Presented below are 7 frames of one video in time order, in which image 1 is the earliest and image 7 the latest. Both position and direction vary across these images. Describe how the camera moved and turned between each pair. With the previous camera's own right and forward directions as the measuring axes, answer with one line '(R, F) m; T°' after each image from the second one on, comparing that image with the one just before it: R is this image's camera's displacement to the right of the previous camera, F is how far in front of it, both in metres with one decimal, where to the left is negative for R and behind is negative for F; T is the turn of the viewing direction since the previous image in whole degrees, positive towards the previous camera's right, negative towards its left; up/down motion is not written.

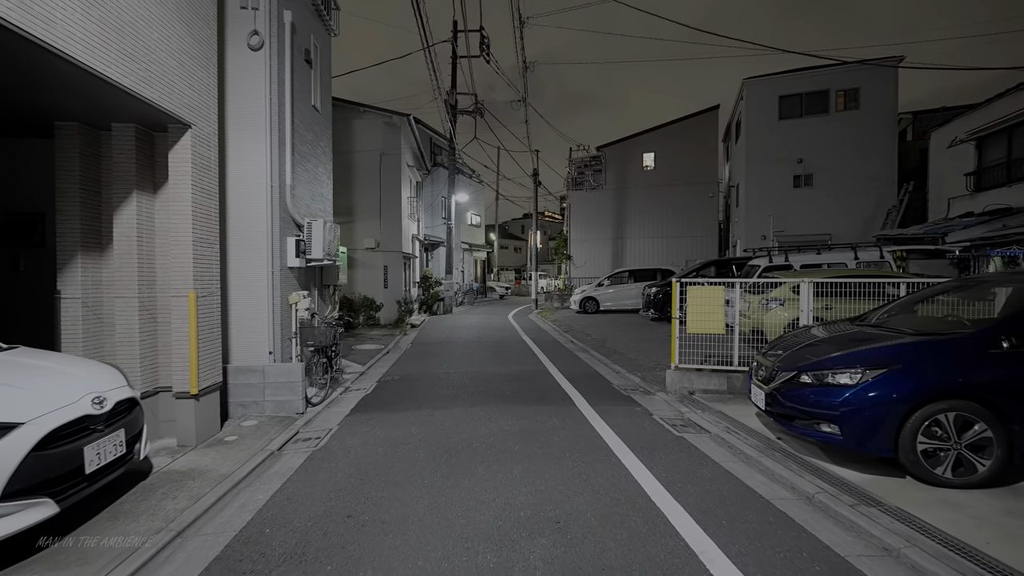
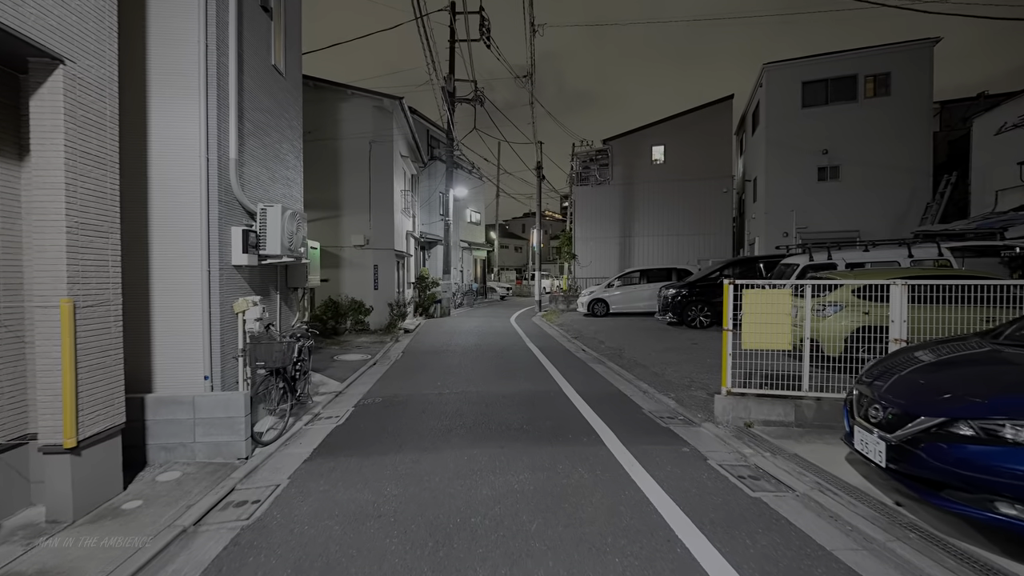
(-0.1, +1.2) m; 0°
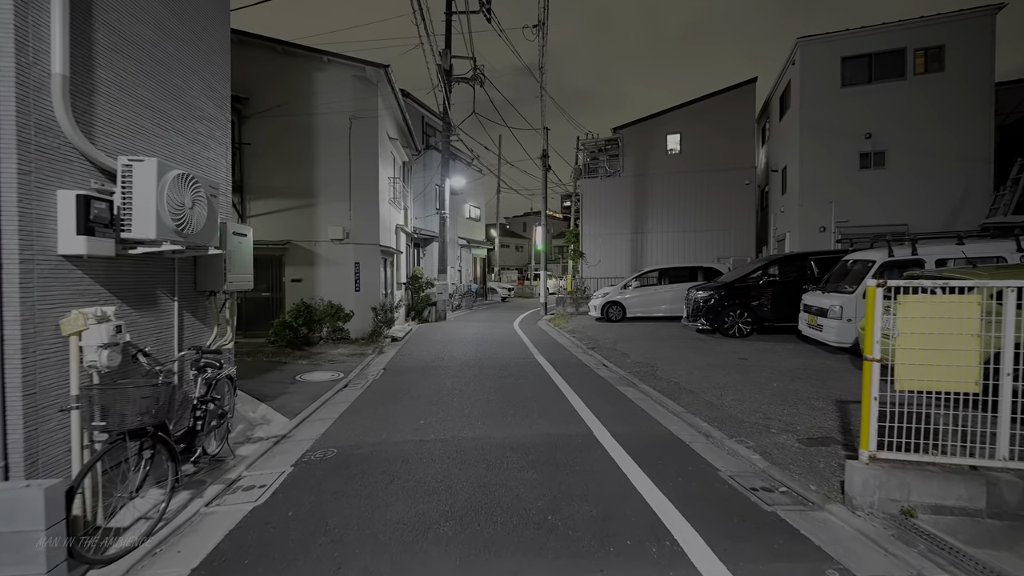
(-0.1, +1.7) m; 0°
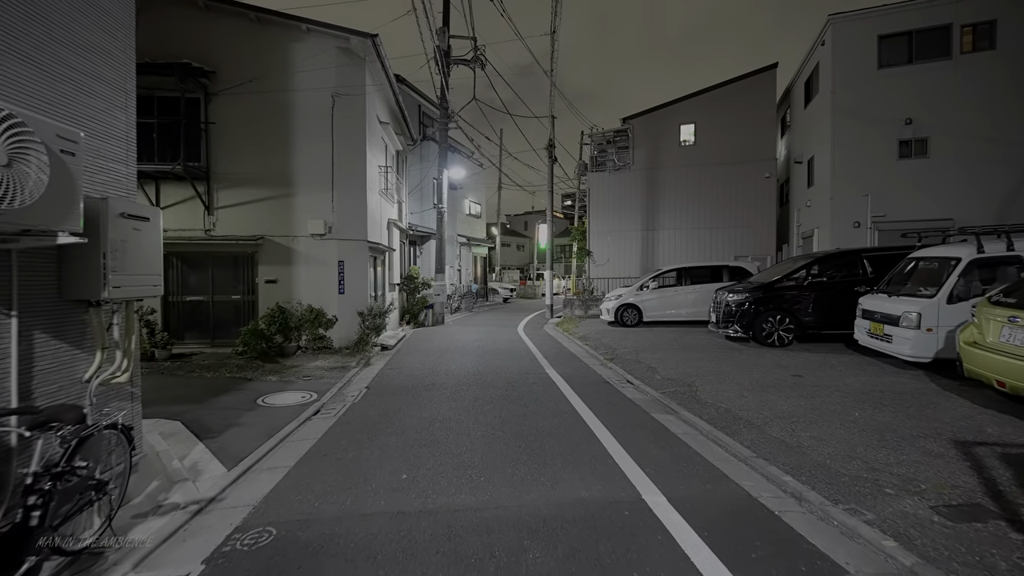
(-0.2, +1.2) m; 0°
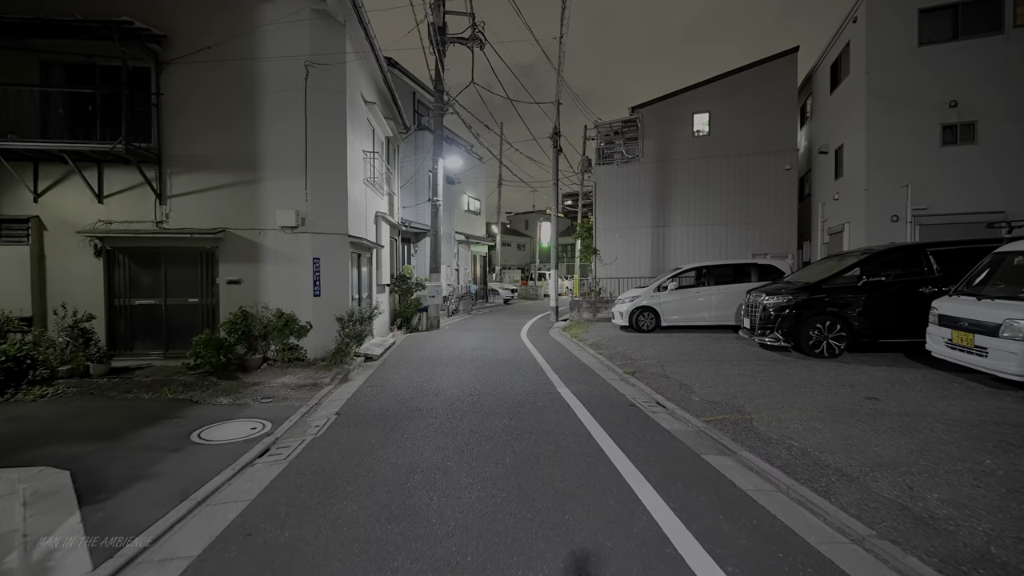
(-0.1, +1.2) m; 0°
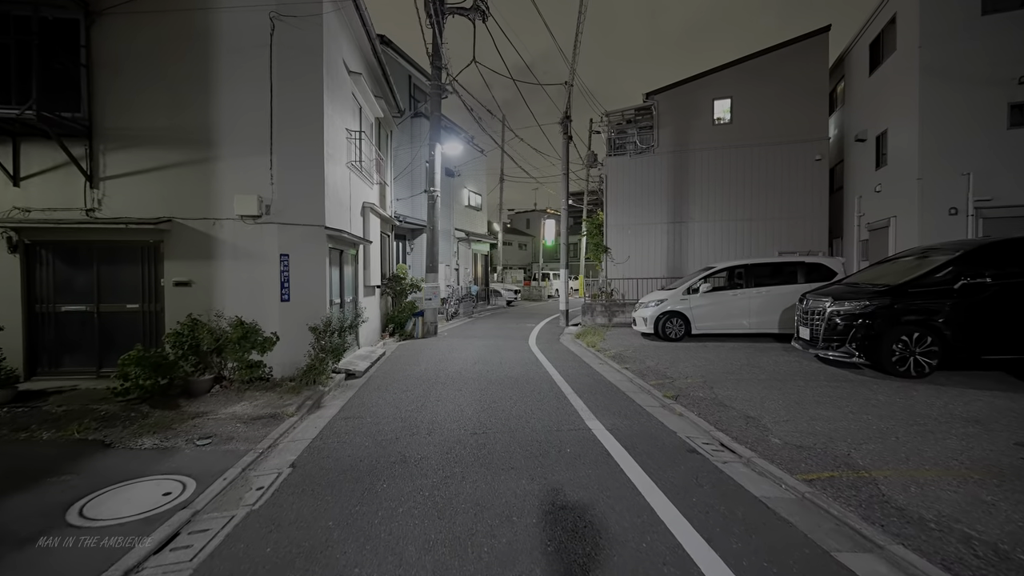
(-0.2, +1.4) m; 0°
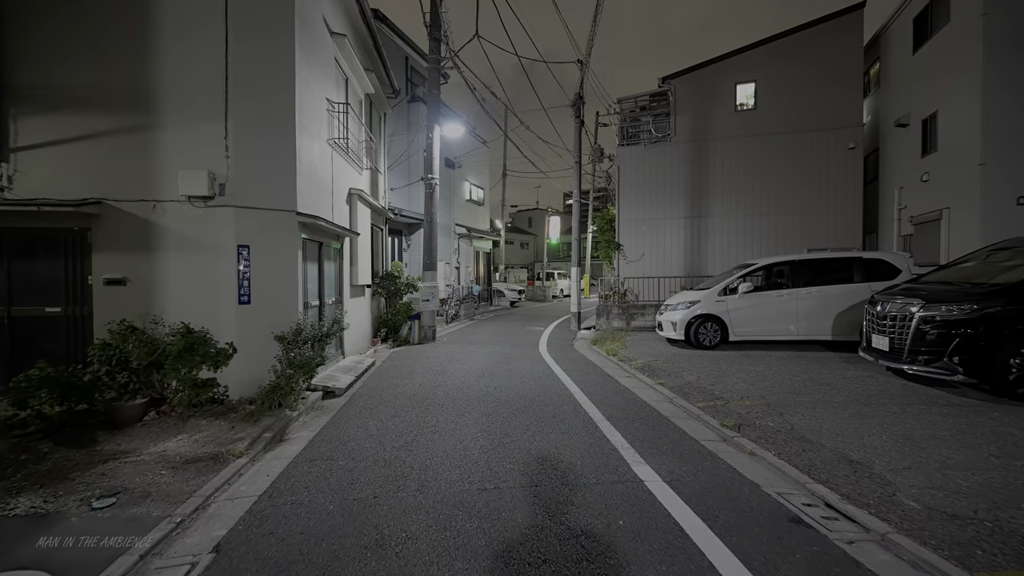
(-0.2, +1.2) m; 0°
